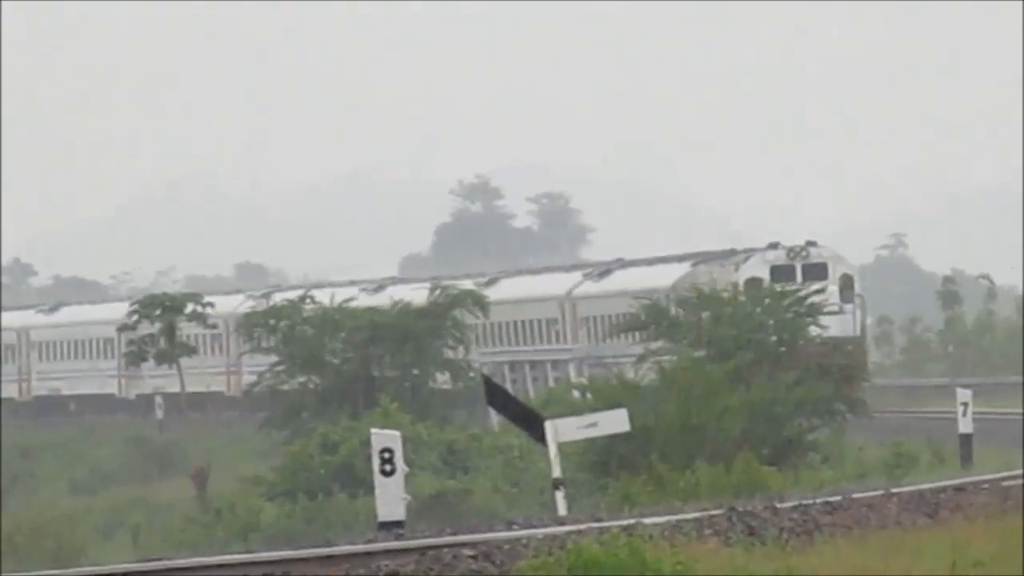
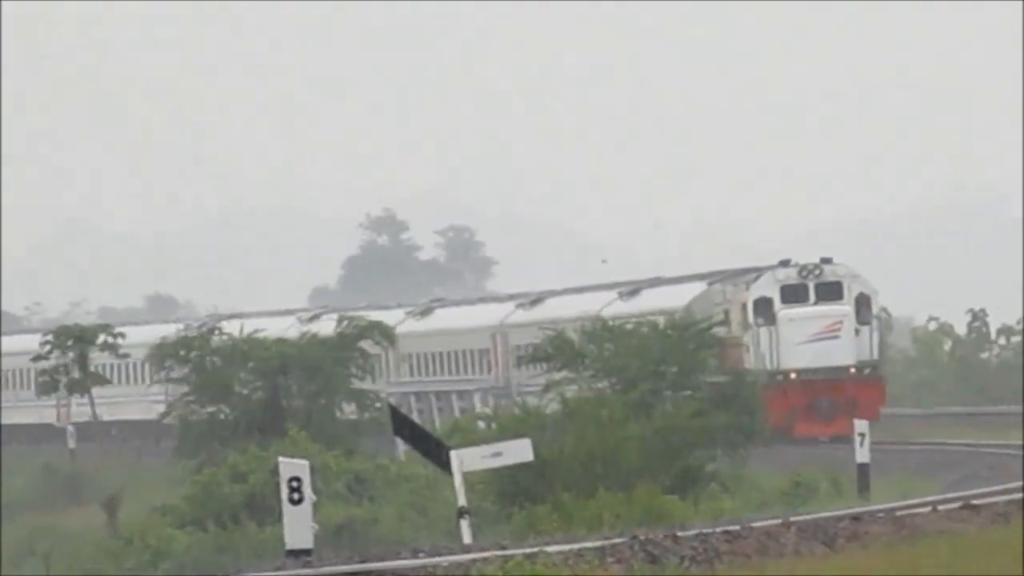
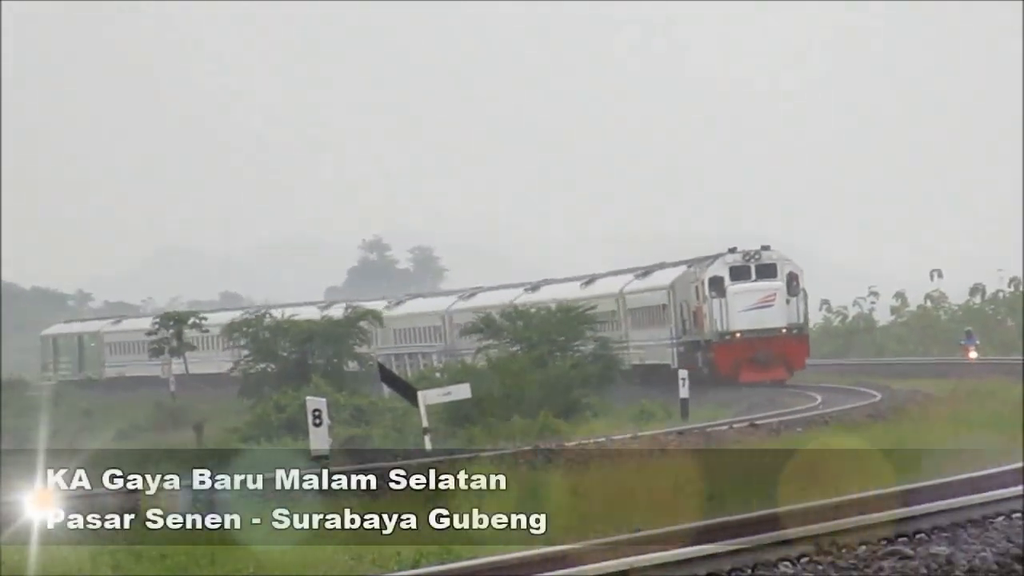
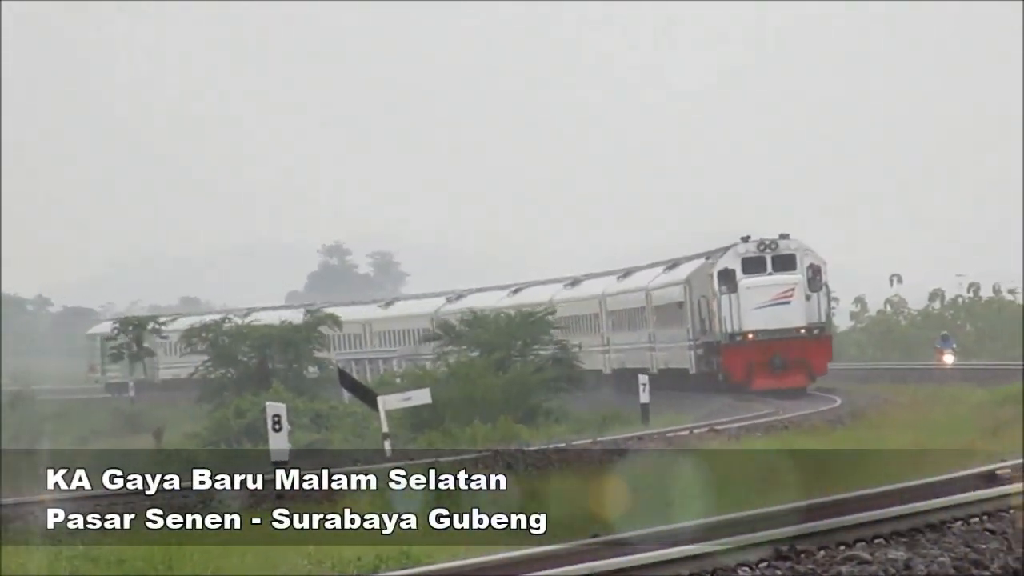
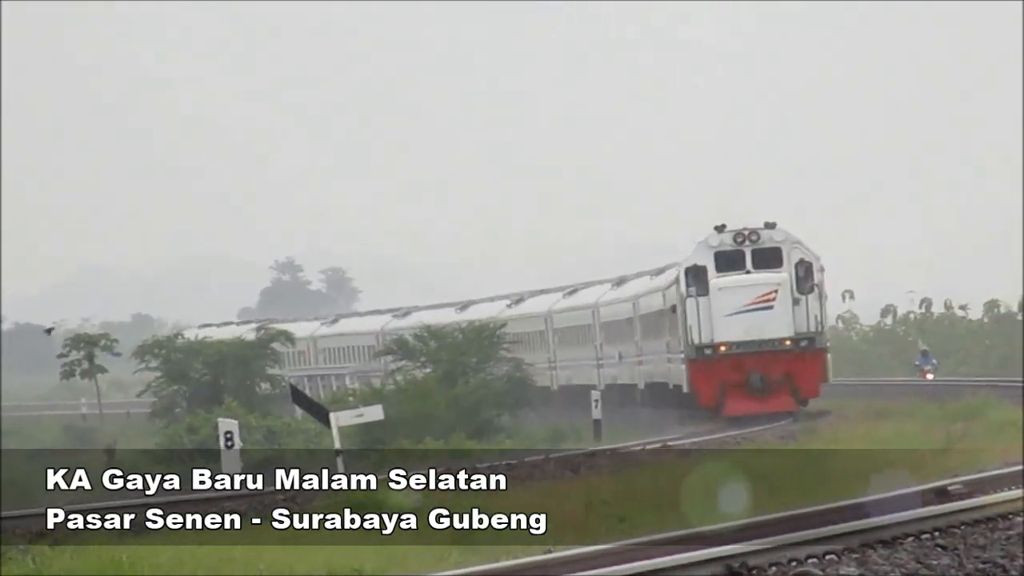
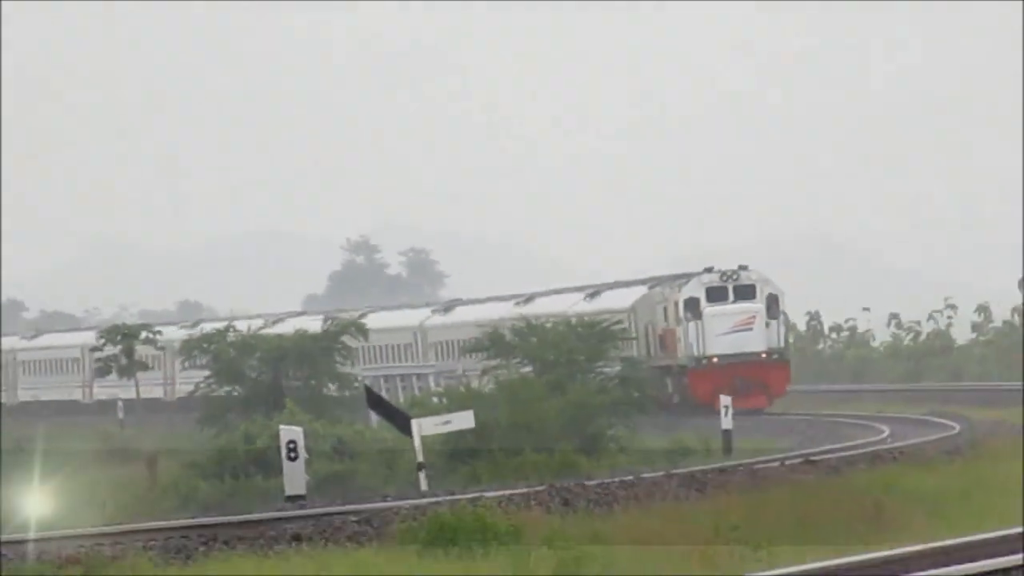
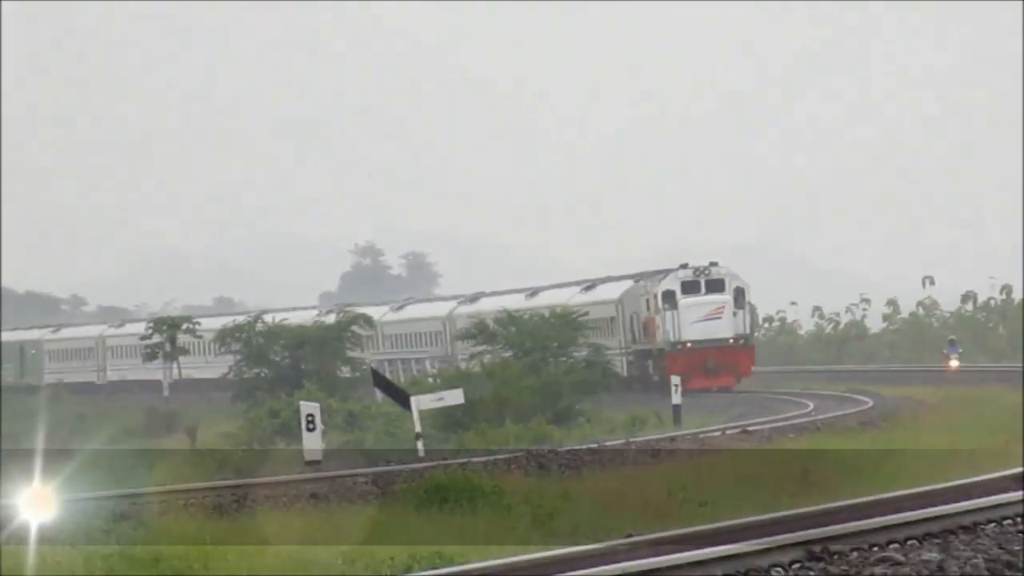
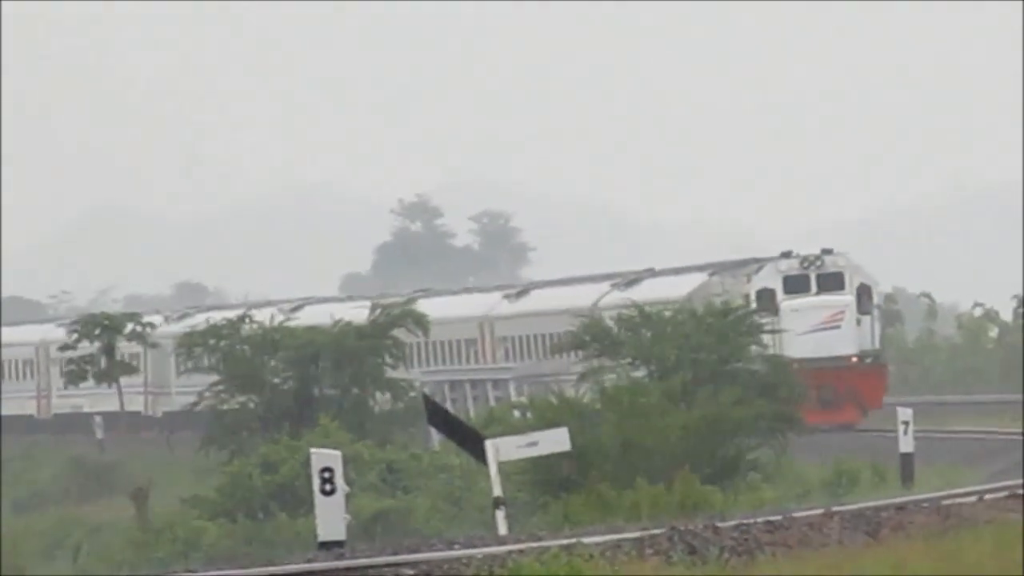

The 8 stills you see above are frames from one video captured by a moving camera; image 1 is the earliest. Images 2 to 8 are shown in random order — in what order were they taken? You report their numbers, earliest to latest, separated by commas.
8, 2, 6, 7, 3, 4, 5
